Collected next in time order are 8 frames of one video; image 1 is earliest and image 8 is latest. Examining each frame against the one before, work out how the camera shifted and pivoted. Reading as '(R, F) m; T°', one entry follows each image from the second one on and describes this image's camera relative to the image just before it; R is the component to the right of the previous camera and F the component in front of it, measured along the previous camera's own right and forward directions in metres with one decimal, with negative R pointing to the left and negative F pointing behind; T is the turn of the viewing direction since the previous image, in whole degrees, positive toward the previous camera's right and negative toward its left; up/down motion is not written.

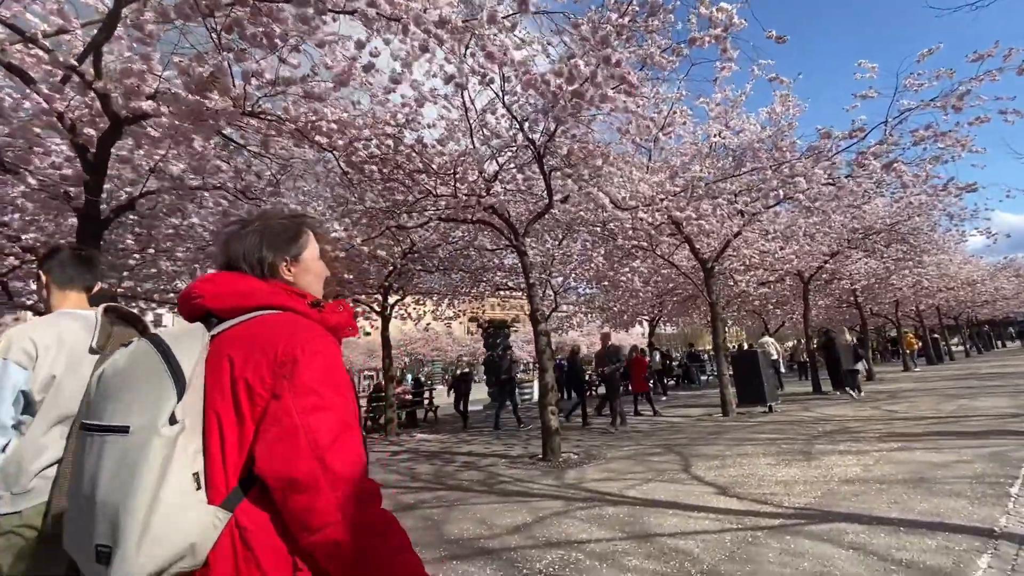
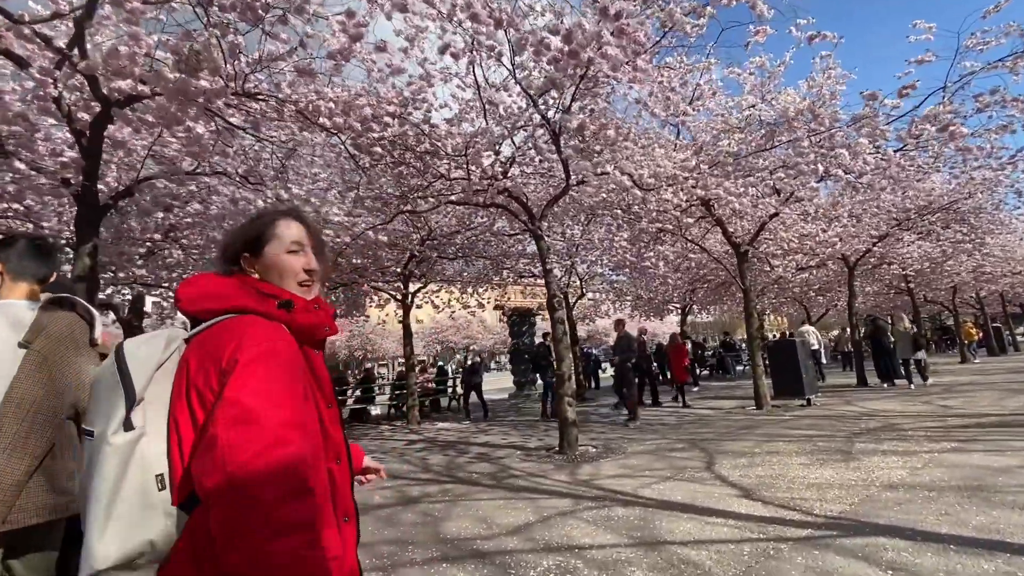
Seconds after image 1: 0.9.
(+0.3, +0.4) m; -4°
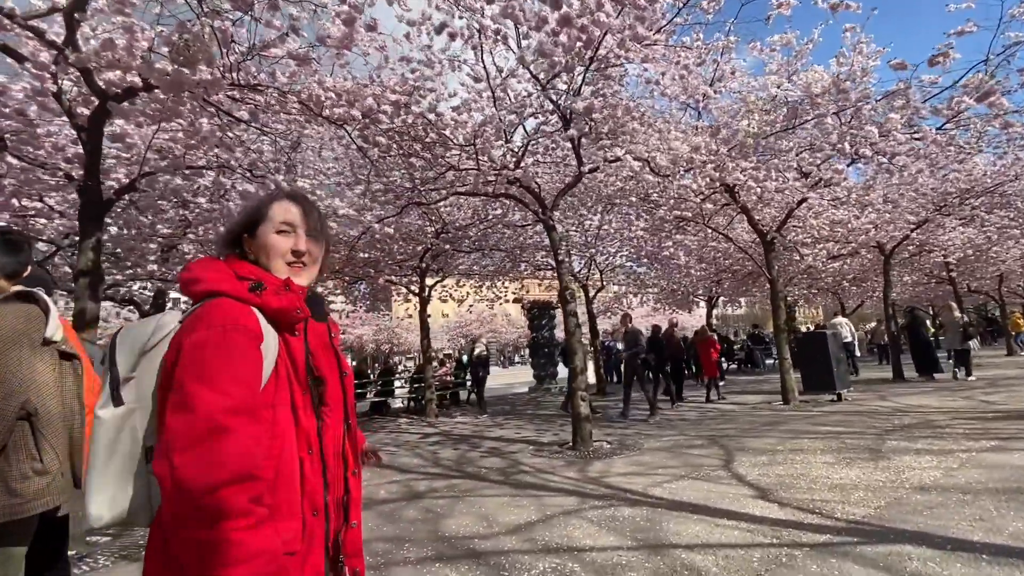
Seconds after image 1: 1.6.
(+0.3, +0.2) m; -3°
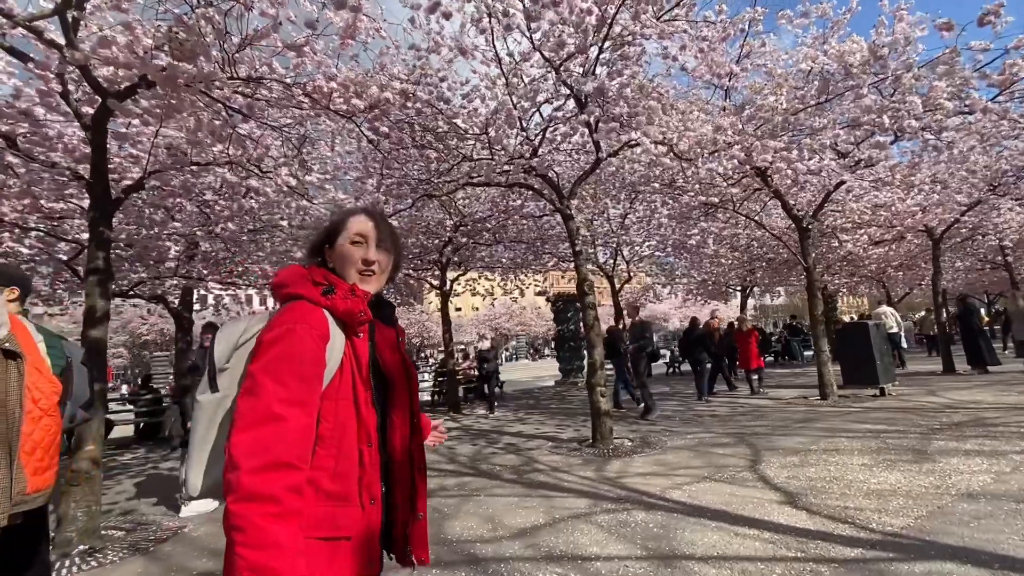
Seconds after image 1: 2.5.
(+0.3, +0.3) m; -4°
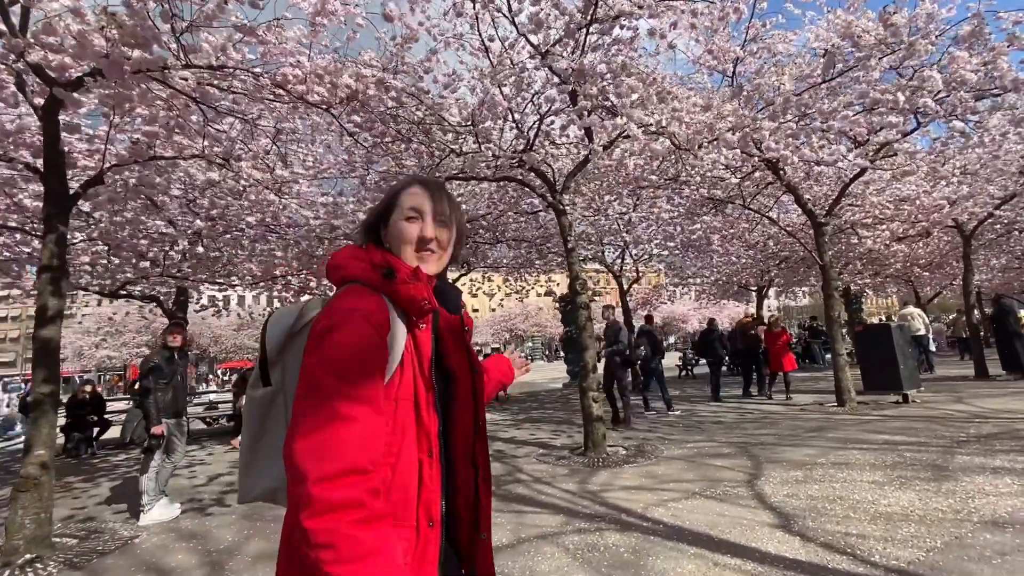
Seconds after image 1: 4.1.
(+0.5, +0.5) m; -2°
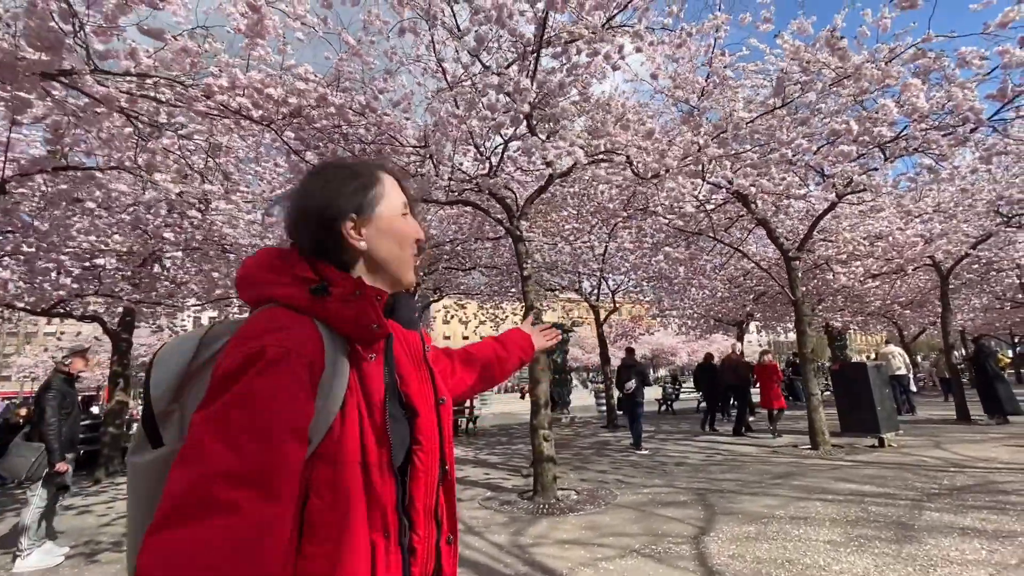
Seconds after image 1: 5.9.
(+0.6, +0.5) m; +1°
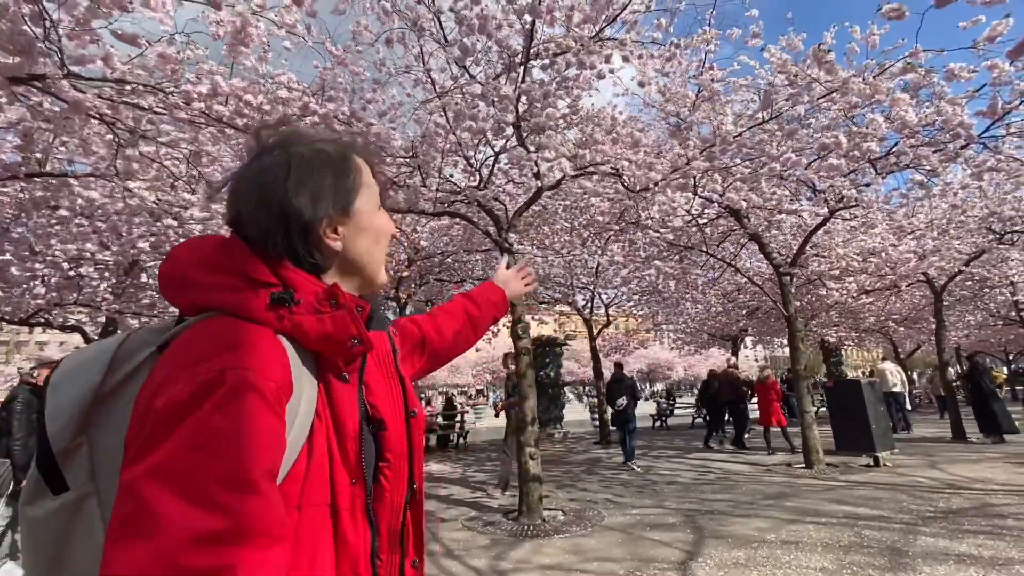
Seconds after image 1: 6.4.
(+0.1, +0.2) m; 0°
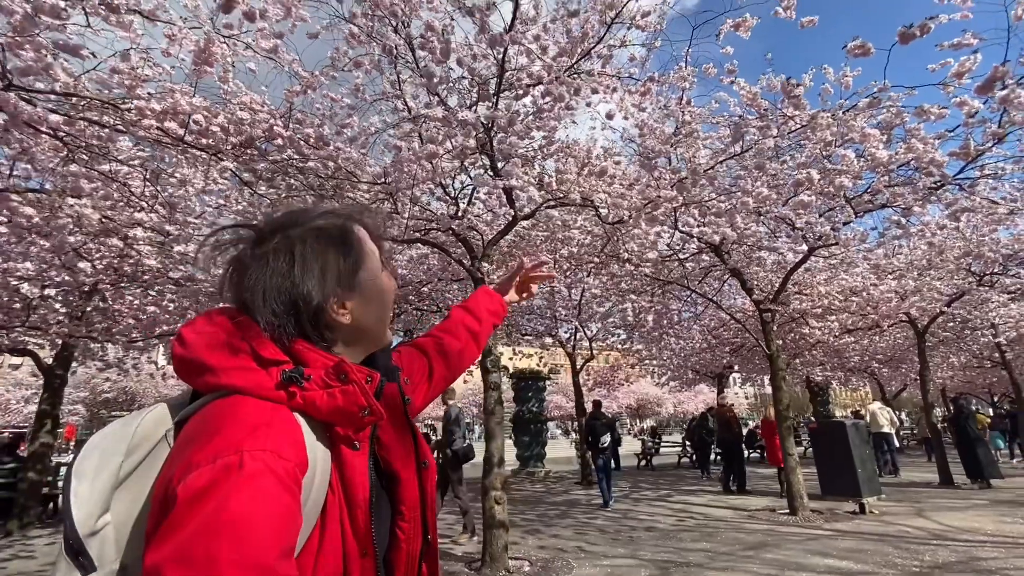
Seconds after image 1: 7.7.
(+0.2, +0.3) m; +1°
